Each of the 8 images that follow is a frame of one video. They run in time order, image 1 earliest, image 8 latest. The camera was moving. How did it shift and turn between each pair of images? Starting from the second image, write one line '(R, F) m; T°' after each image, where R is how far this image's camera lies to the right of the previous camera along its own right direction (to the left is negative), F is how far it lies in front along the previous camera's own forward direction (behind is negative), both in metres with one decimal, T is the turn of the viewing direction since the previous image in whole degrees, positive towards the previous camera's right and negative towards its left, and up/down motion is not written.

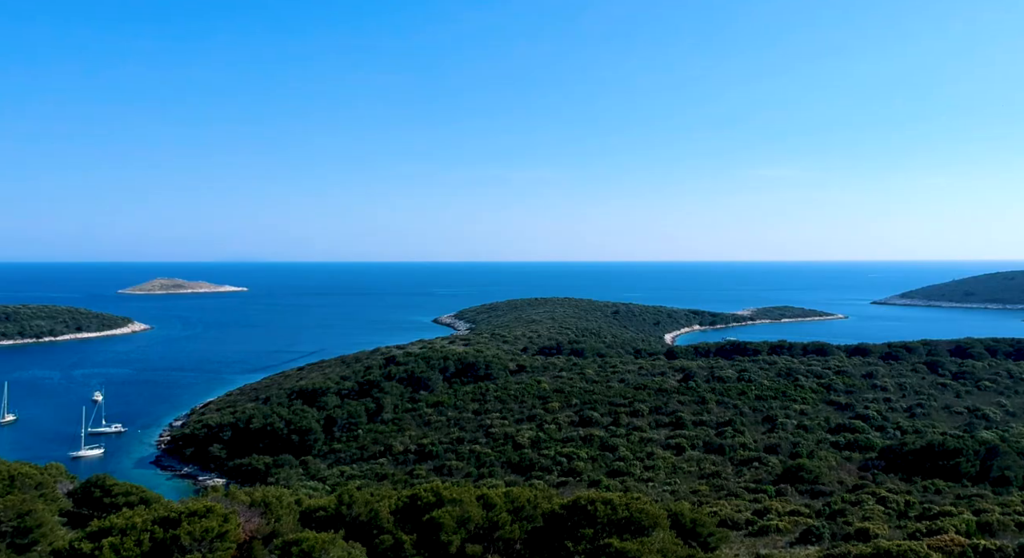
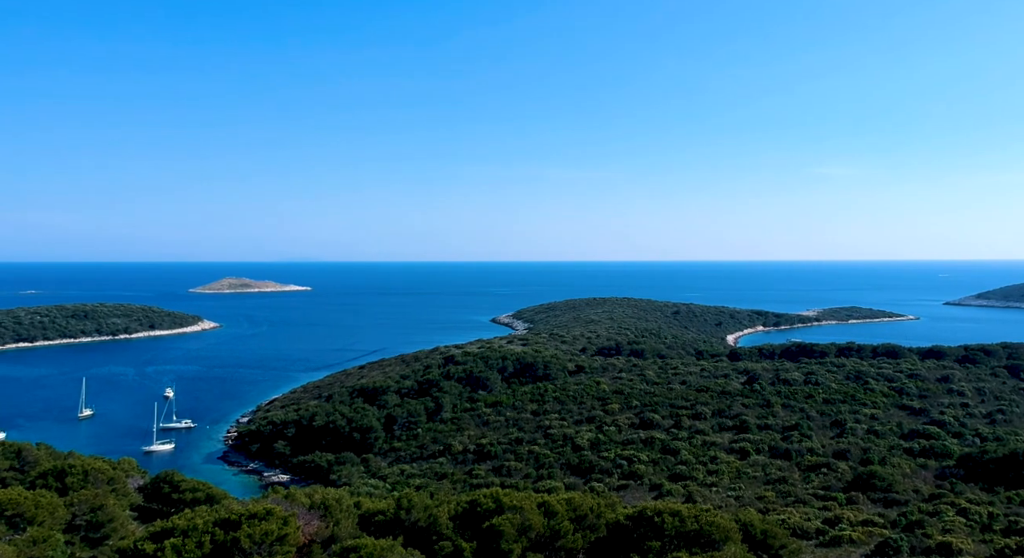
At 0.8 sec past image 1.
(-0.1, +0.4) m; -4°
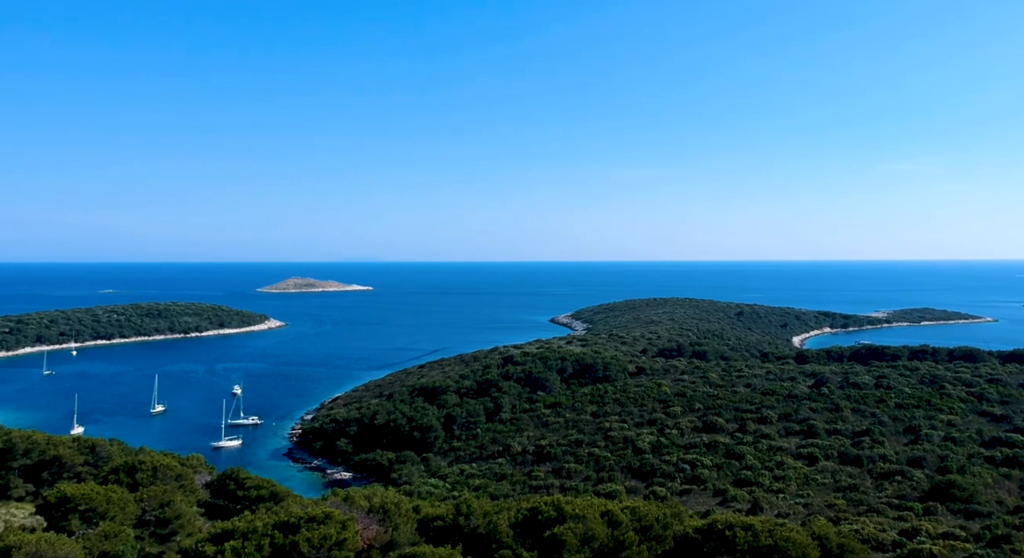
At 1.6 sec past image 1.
(-0.1, +0.5) m; -4°
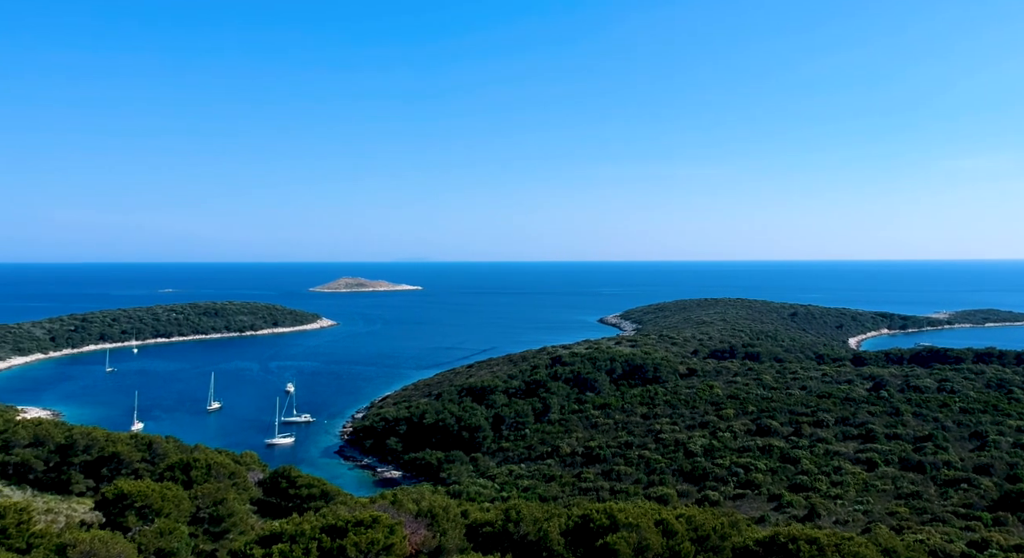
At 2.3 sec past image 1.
(0.0, +0.5) m; -3°
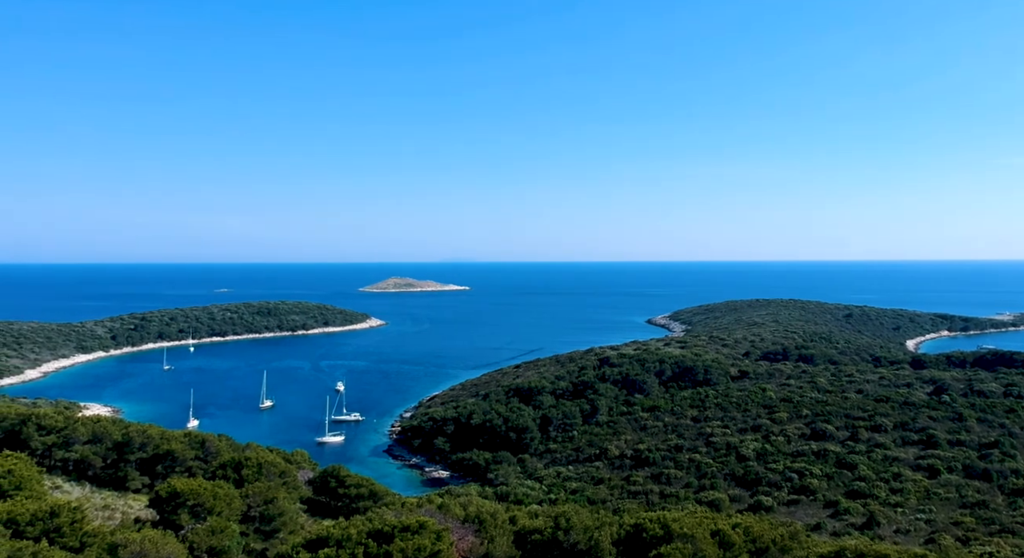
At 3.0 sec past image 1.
(0.0, +0.5) m; -3°
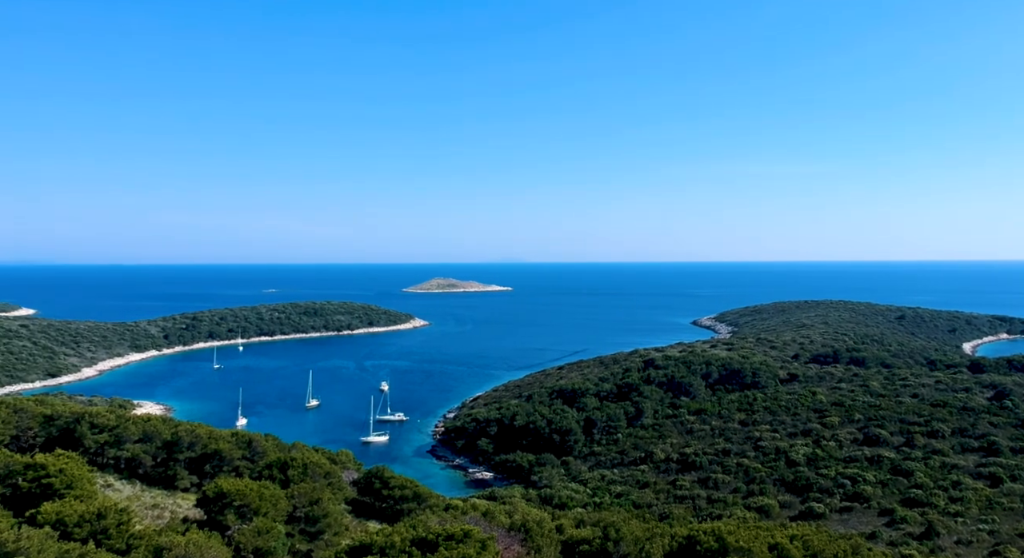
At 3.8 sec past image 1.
(-0.1, +0.5) m; -3°
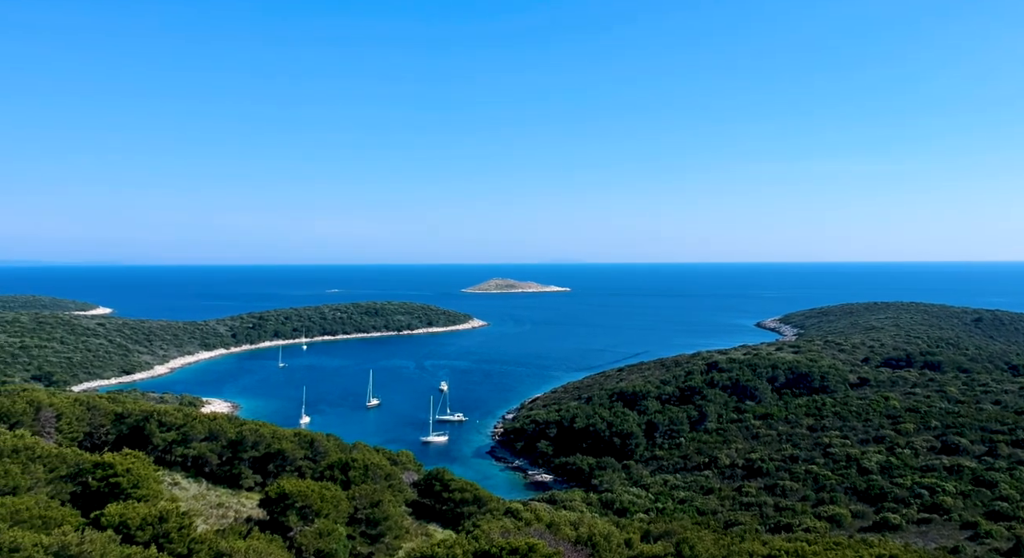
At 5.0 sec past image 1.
(-0.1, +0.7) m; -4°
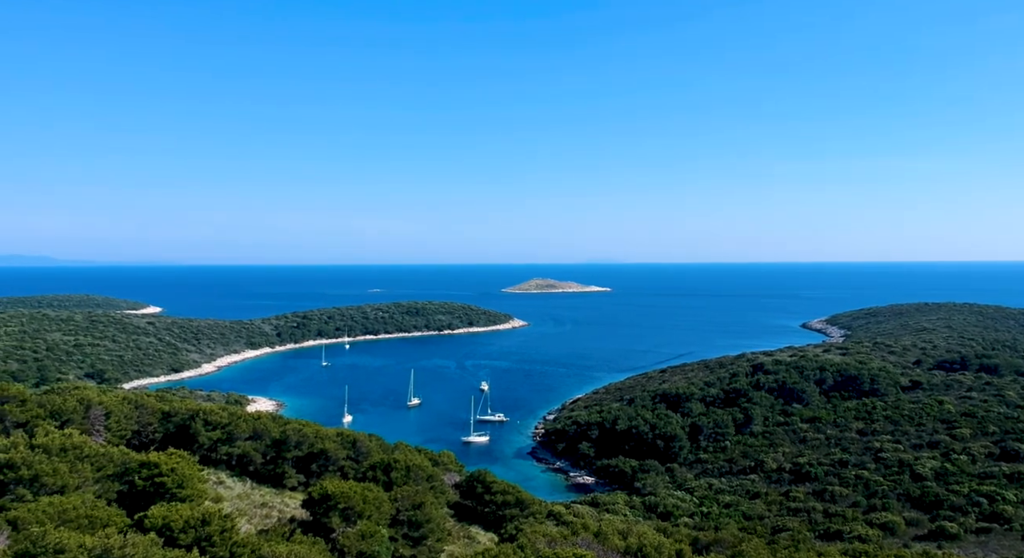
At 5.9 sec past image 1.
(-0.1, +0.5) m; -3°
